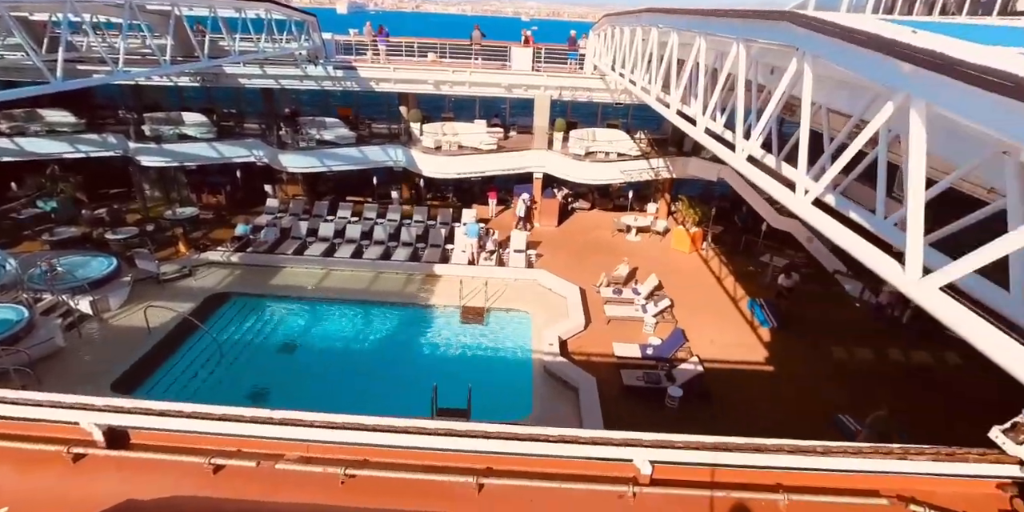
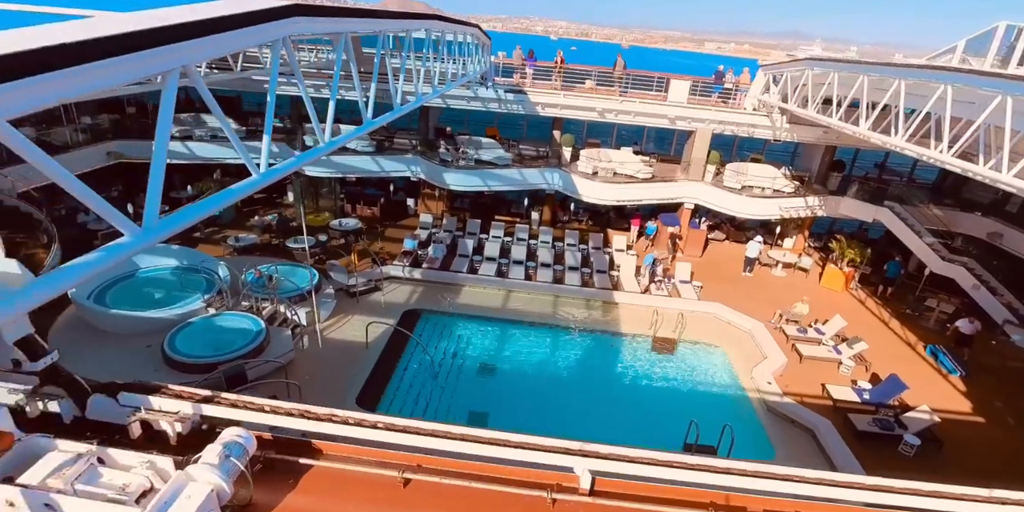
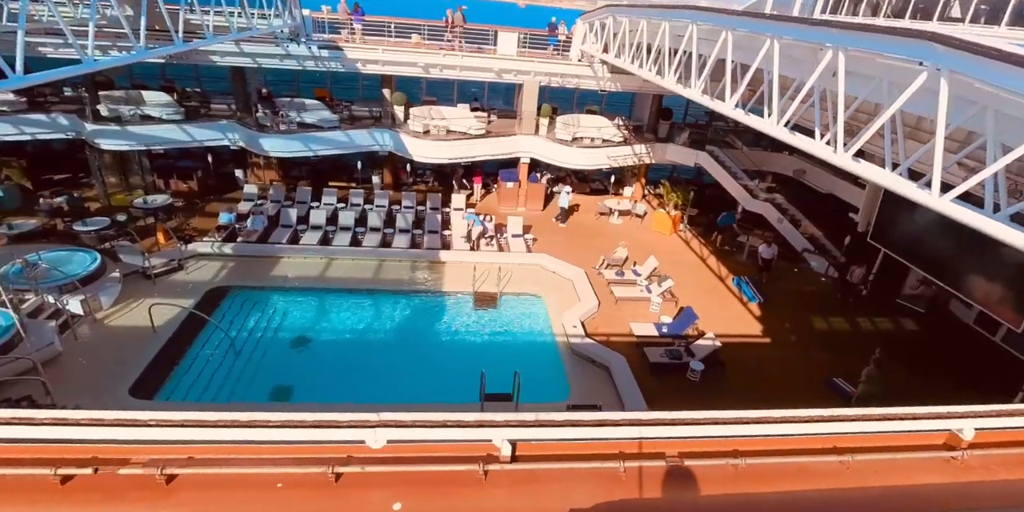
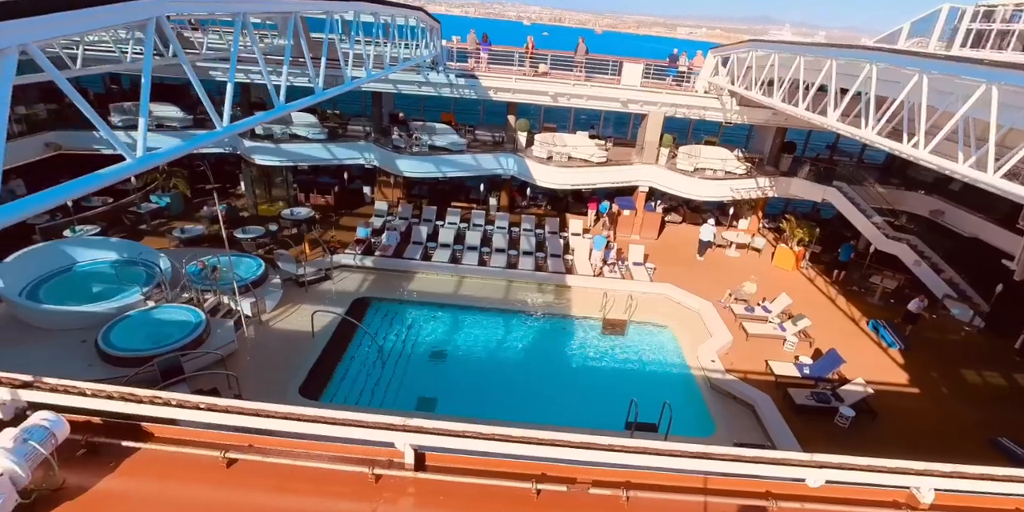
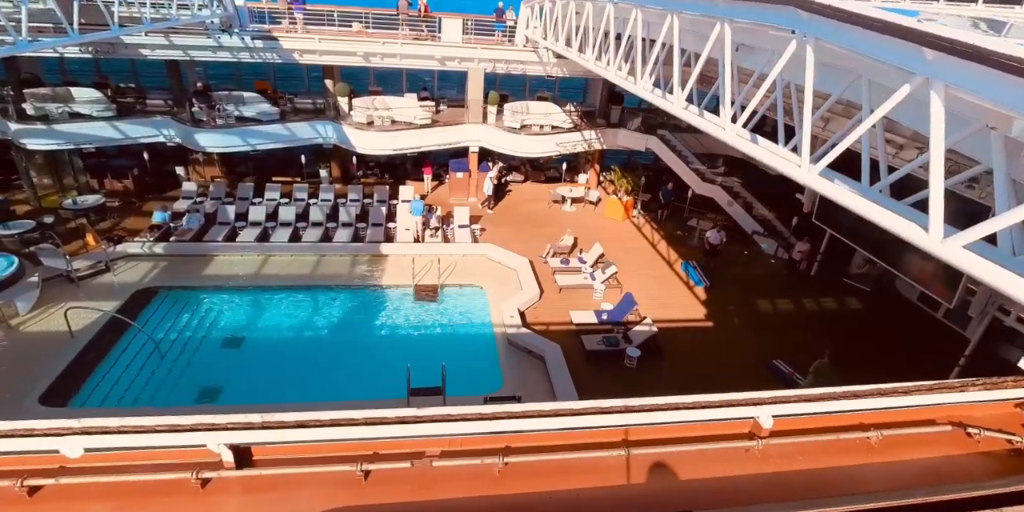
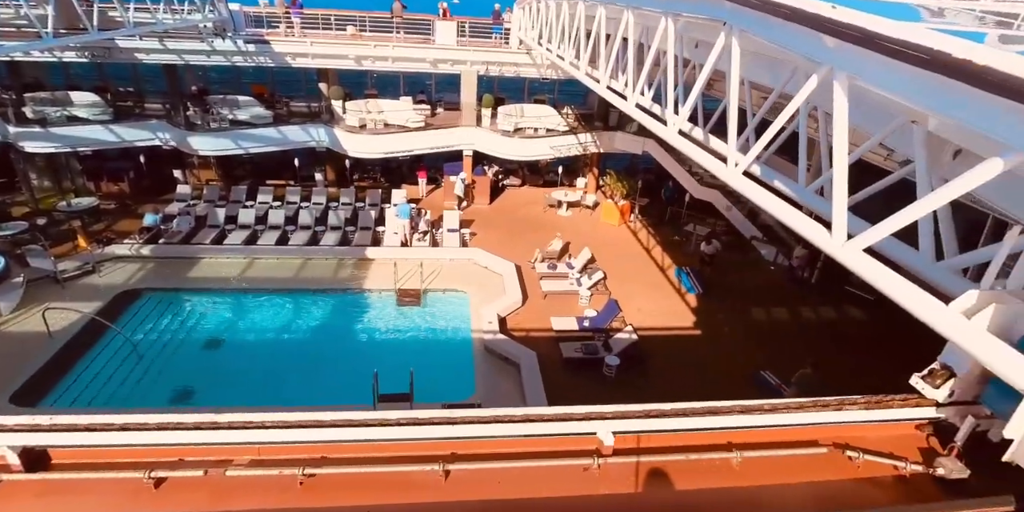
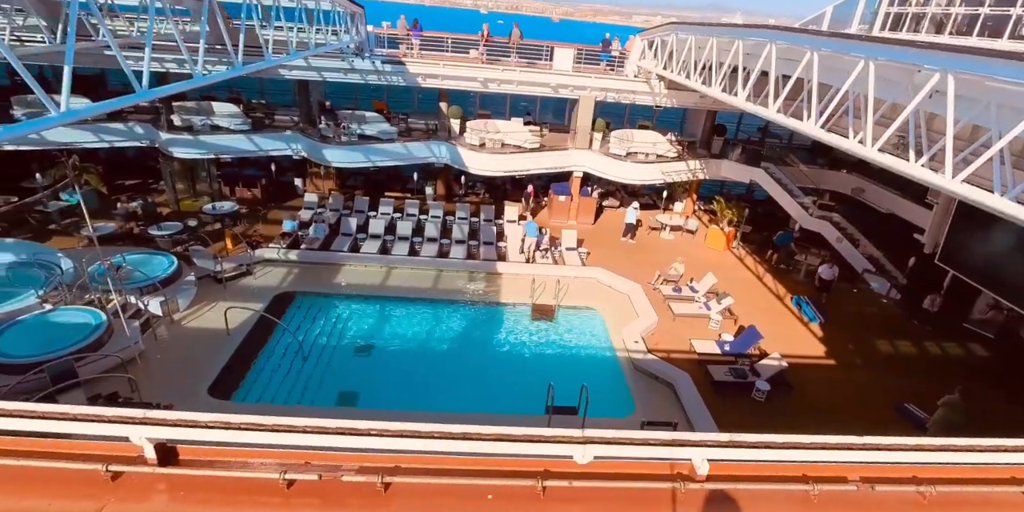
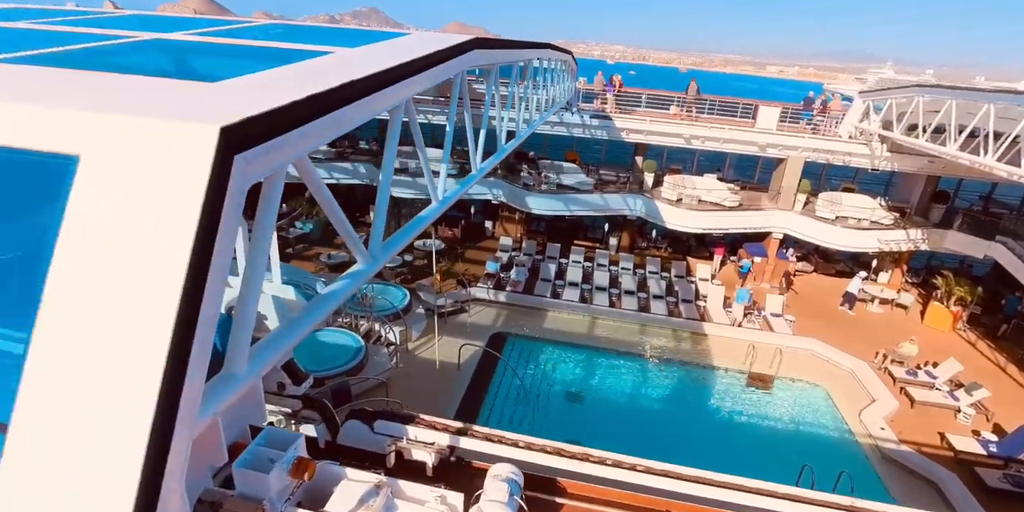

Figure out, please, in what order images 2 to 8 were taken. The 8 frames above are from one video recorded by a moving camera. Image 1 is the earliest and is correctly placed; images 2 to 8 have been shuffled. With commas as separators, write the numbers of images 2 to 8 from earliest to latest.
6, 5, 3, 7, 4, 2, 8
